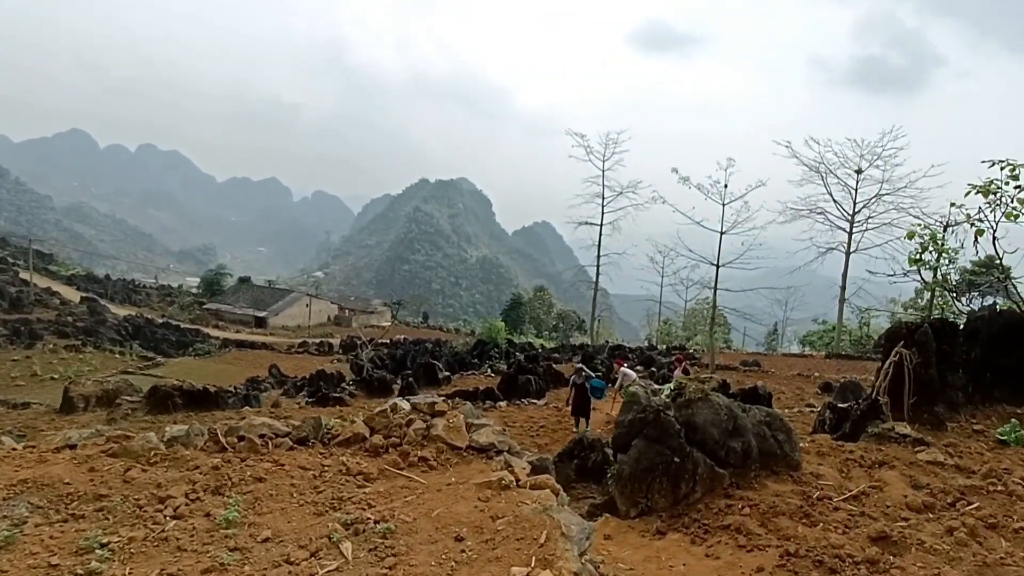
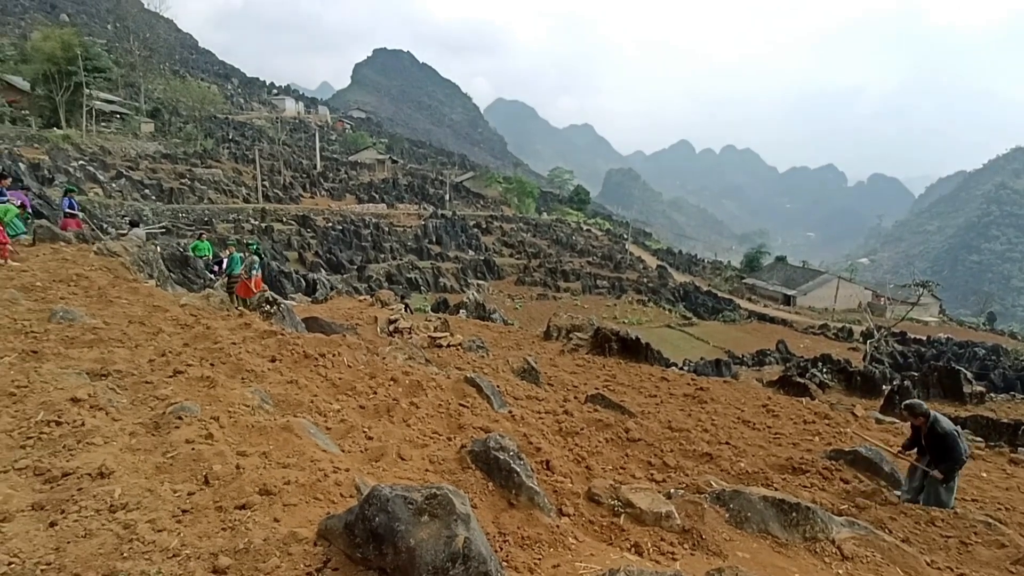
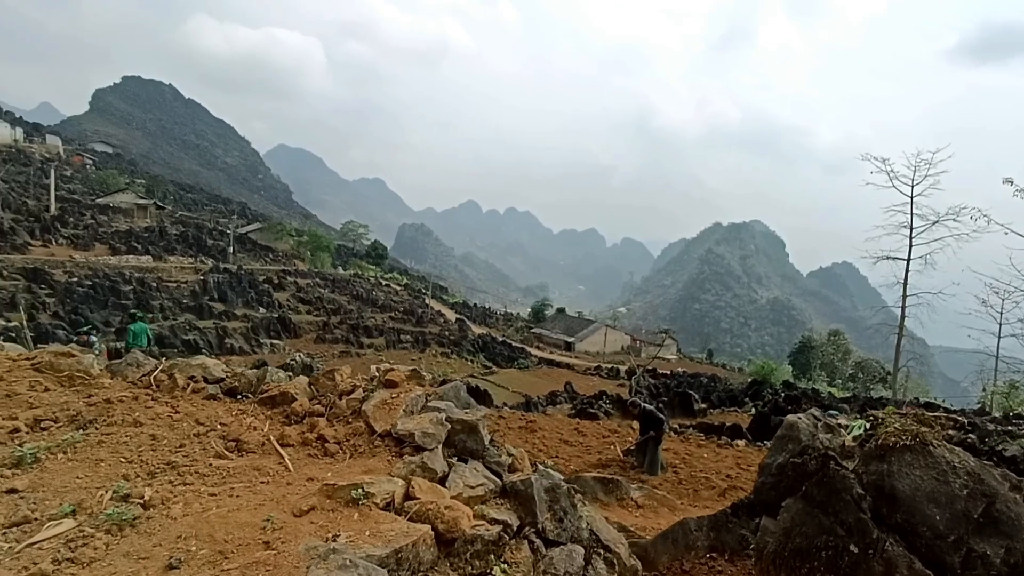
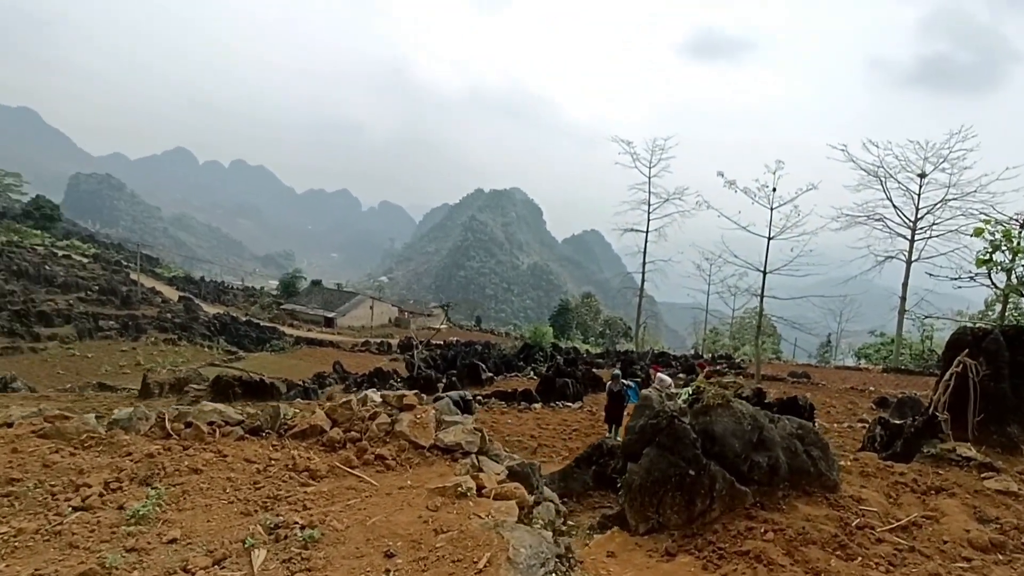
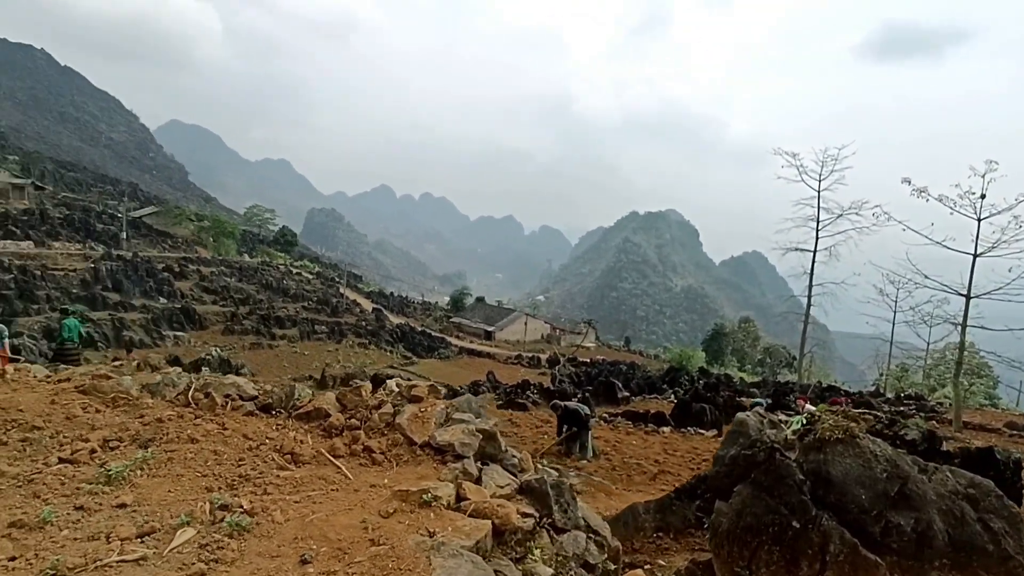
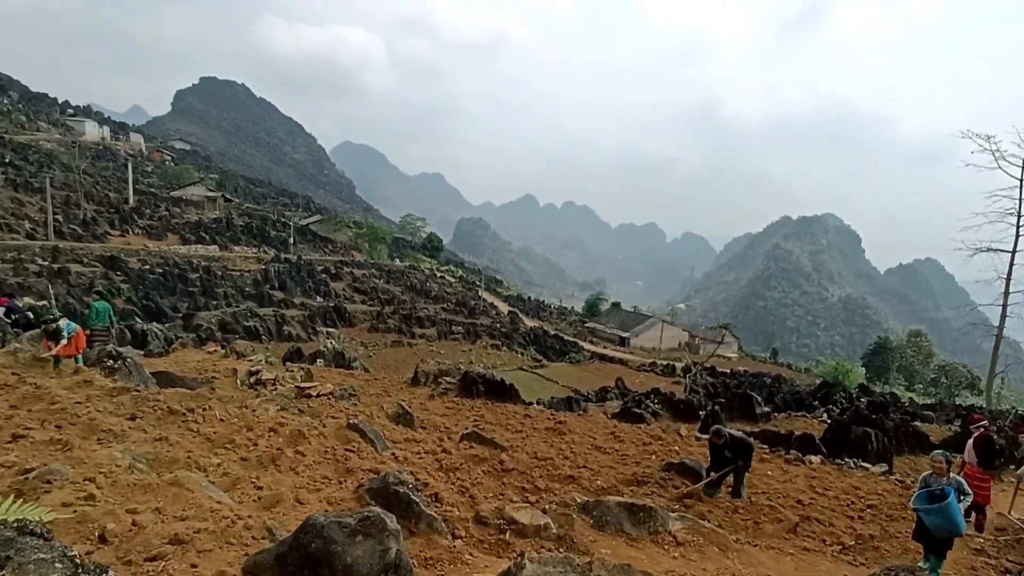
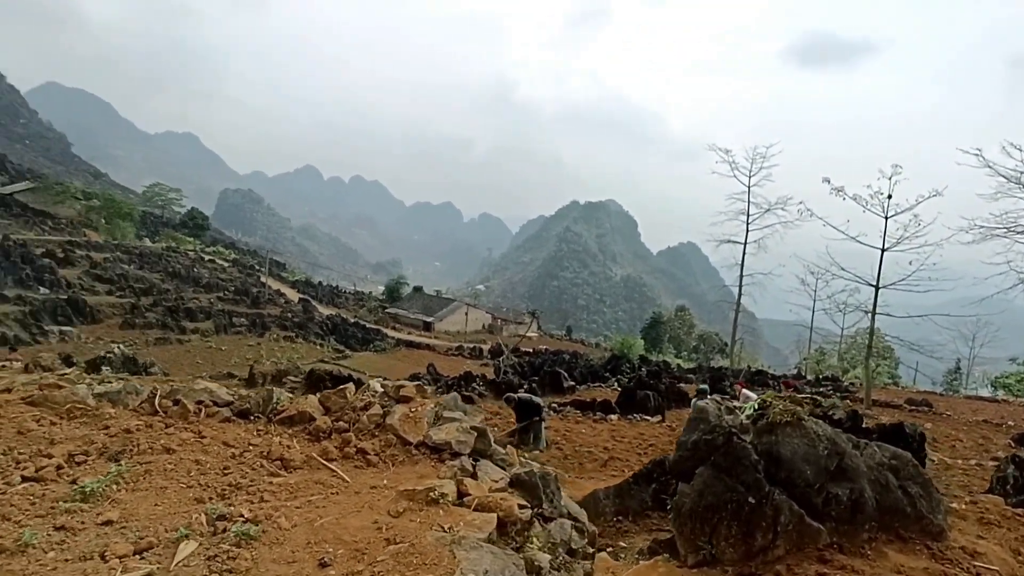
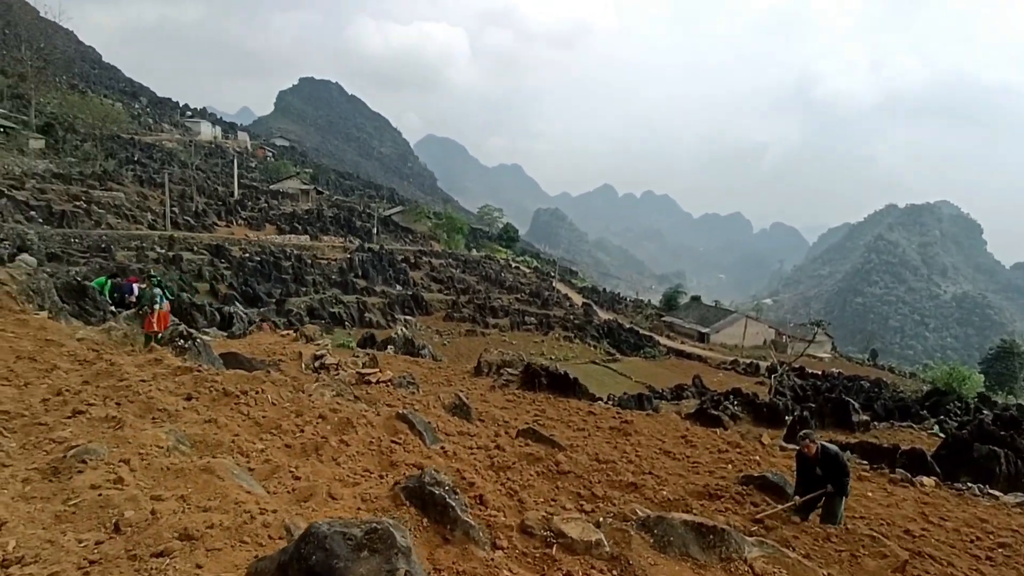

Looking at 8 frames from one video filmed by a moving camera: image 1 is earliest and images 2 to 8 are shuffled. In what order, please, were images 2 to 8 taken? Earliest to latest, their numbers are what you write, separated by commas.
4, 7, 5, 3, 6, 8, 2
